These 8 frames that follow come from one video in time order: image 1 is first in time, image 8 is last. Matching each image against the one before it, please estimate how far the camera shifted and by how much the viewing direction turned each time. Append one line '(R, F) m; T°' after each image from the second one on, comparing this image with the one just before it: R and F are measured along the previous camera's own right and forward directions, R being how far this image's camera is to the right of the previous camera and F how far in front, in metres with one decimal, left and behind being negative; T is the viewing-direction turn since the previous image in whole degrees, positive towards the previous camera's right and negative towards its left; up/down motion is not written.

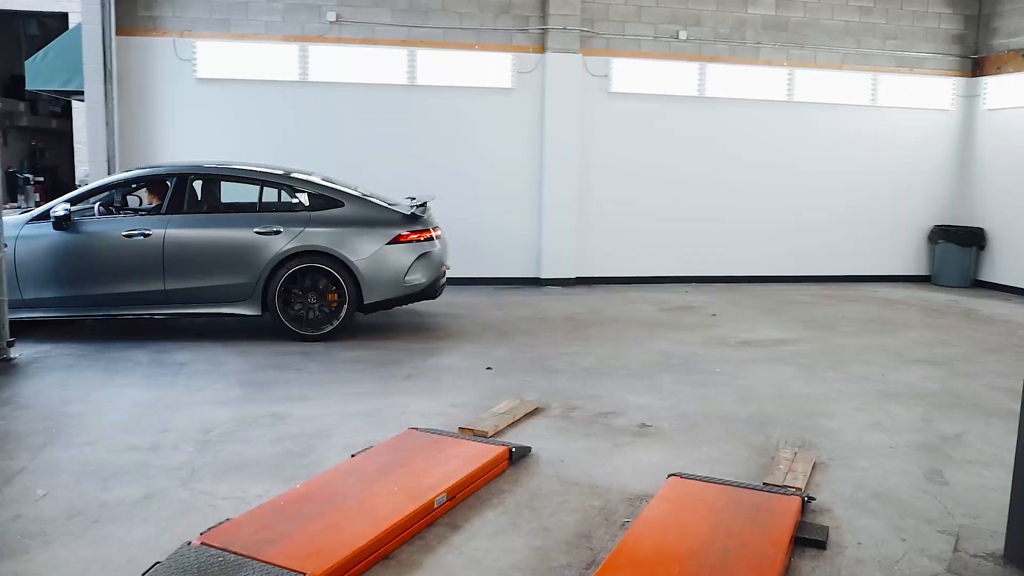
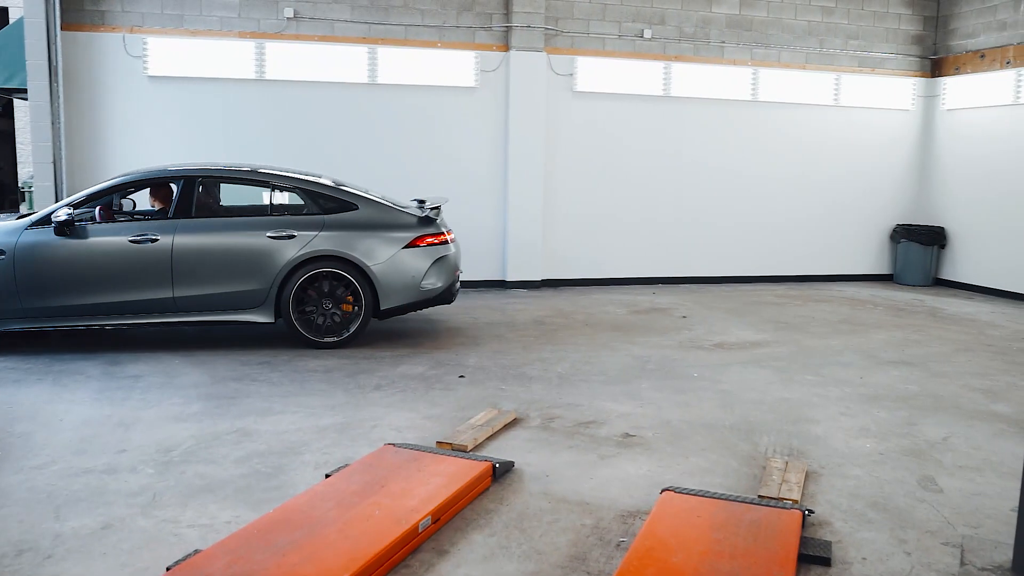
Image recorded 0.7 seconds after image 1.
(-0.1, +0.2) m; +3°
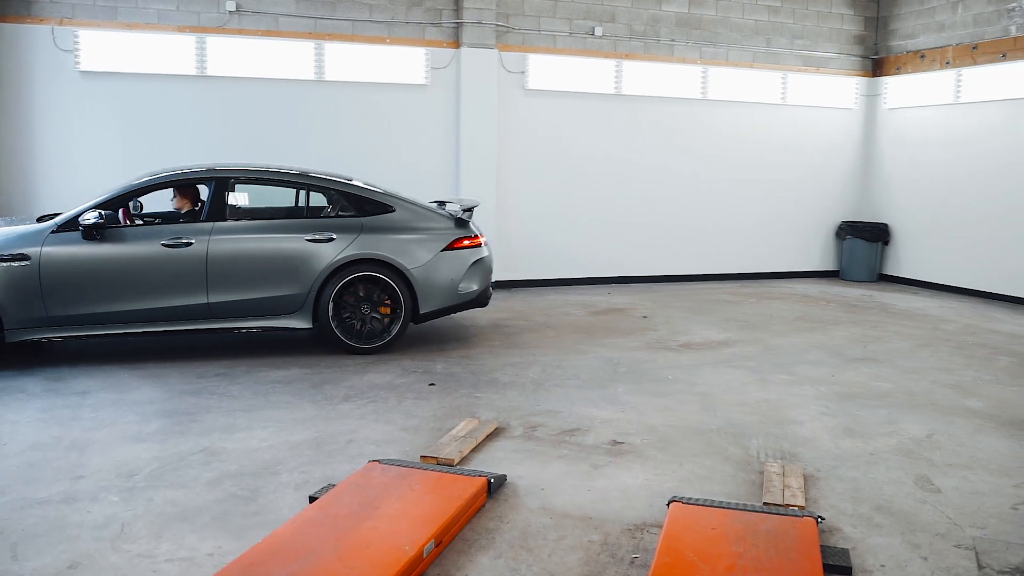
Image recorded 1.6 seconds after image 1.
(-0.2, +0.2) m; +5°
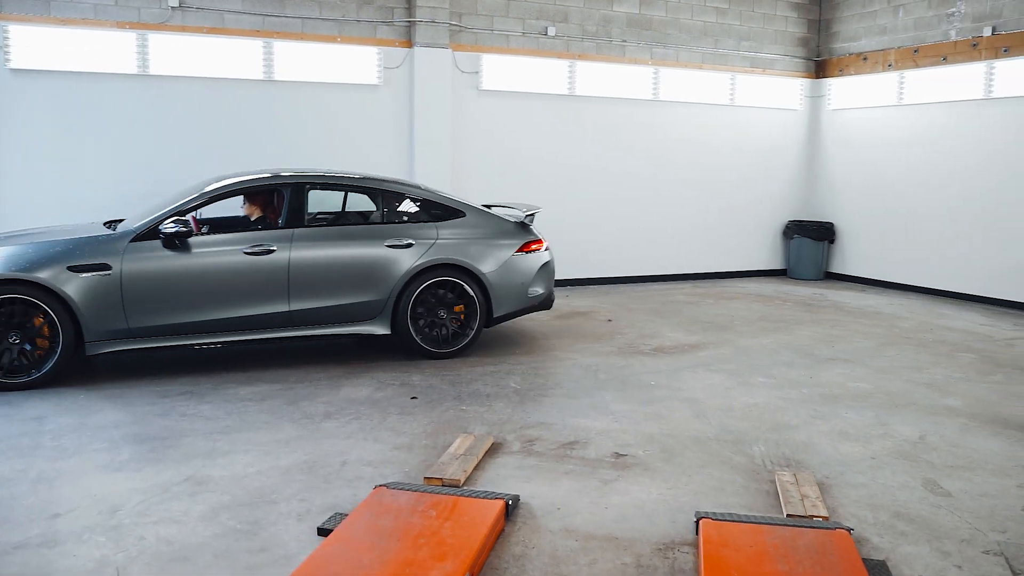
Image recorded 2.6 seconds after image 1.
(-0.3, +0.1) m; +5°
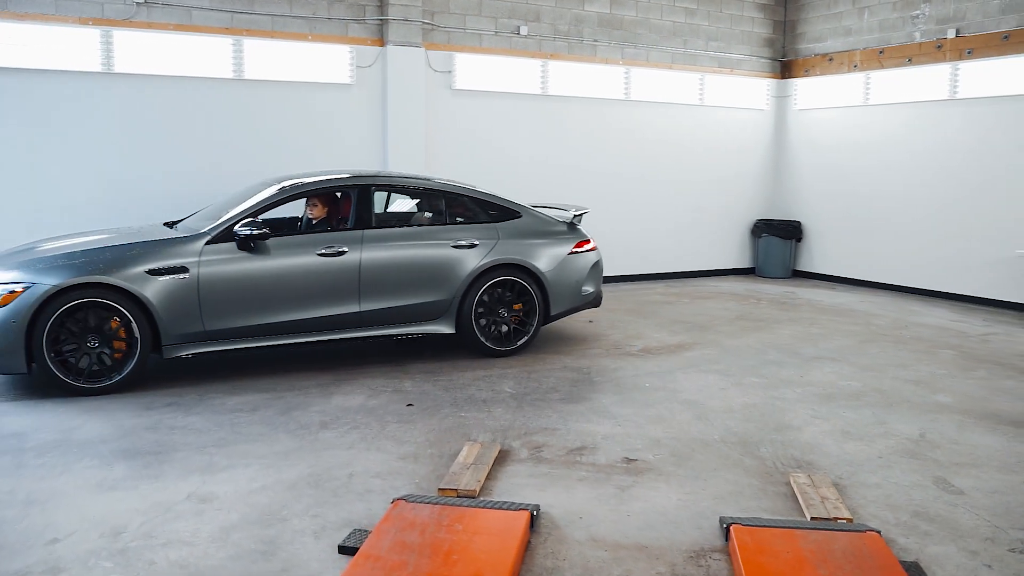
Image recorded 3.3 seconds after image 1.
(-0.3, +0.1) m; +3°
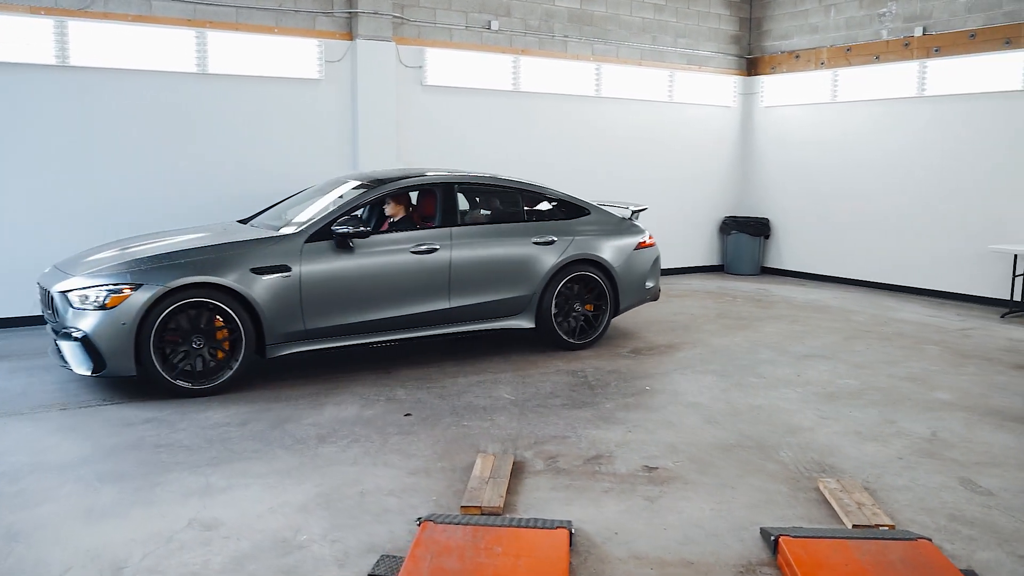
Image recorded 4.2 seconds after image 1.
(-0.3, +0.2) m; +4°
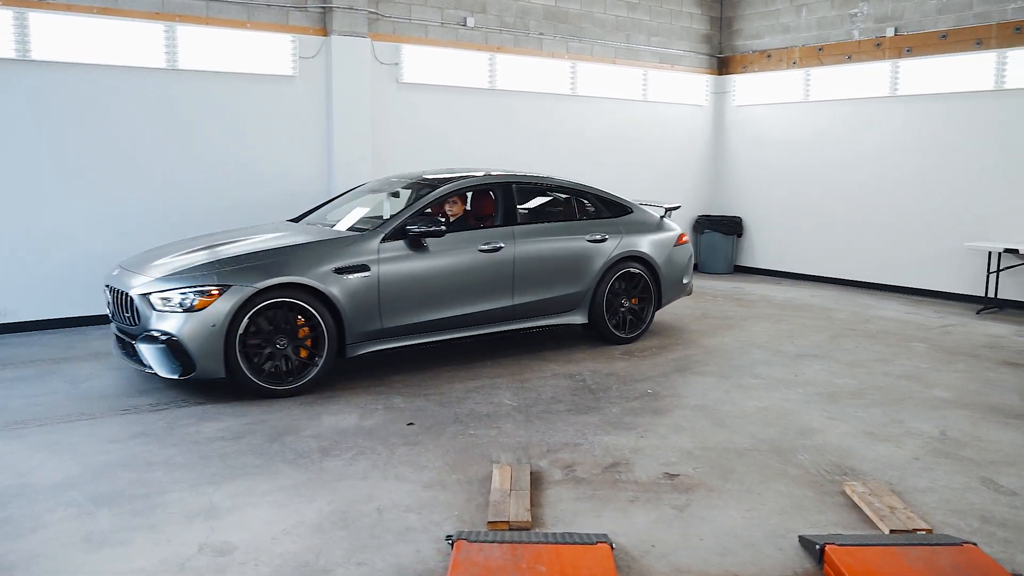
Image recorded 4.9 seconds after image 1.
(-0.3, +0.1) m; +3°
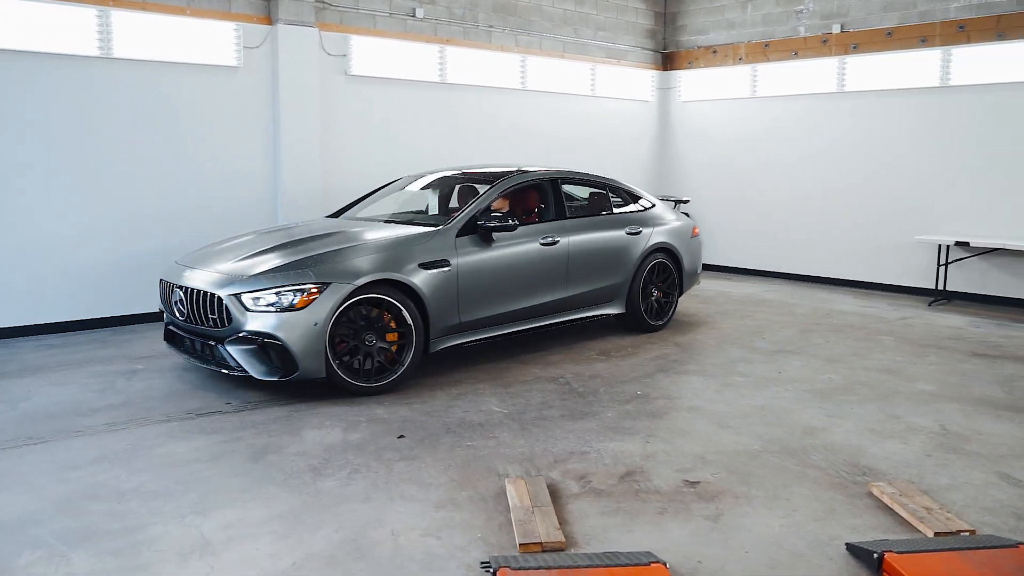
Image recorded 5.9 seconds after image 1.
(-0.4, +0.2) m; +6°
